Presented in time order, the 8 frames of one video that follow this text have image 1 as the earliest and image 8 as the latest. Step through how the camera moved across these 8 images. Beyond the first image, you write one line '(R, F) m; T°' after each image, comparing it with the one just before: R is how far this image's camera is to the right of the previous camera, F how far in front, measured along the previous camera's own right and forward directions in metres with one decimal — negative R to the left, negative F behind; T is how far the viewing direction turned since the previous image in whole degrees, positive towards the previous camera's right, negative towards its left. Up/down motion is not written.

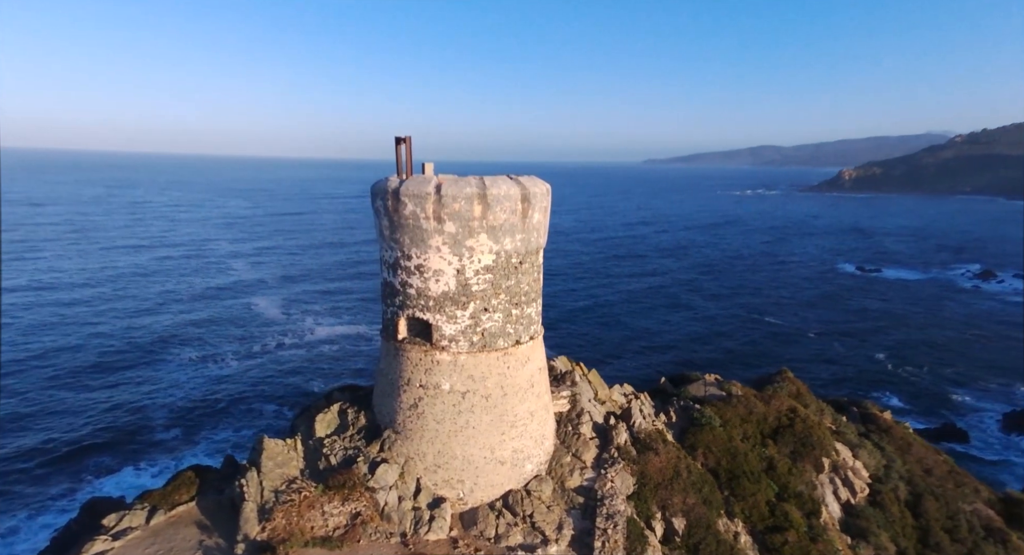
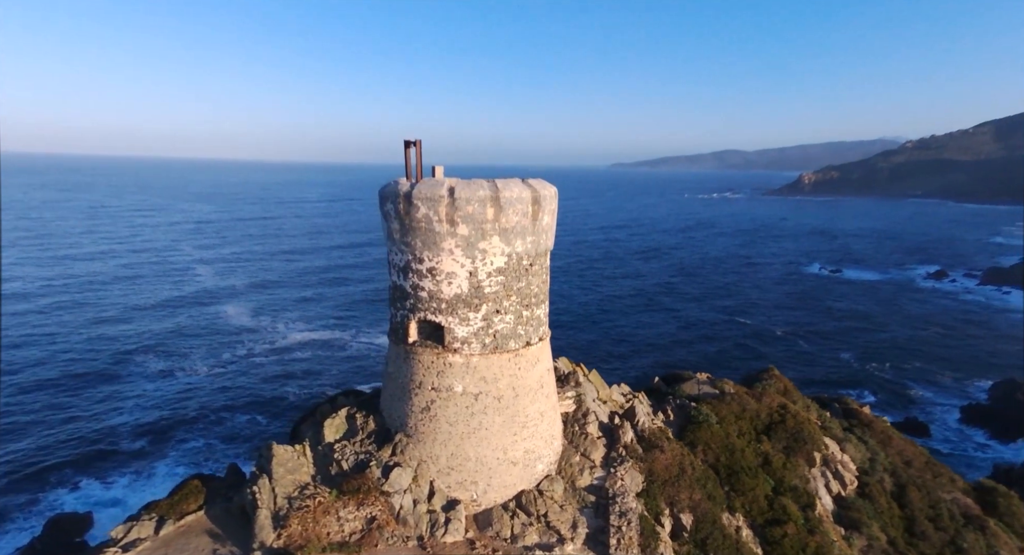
(-0.6, -0.1) m; +3°
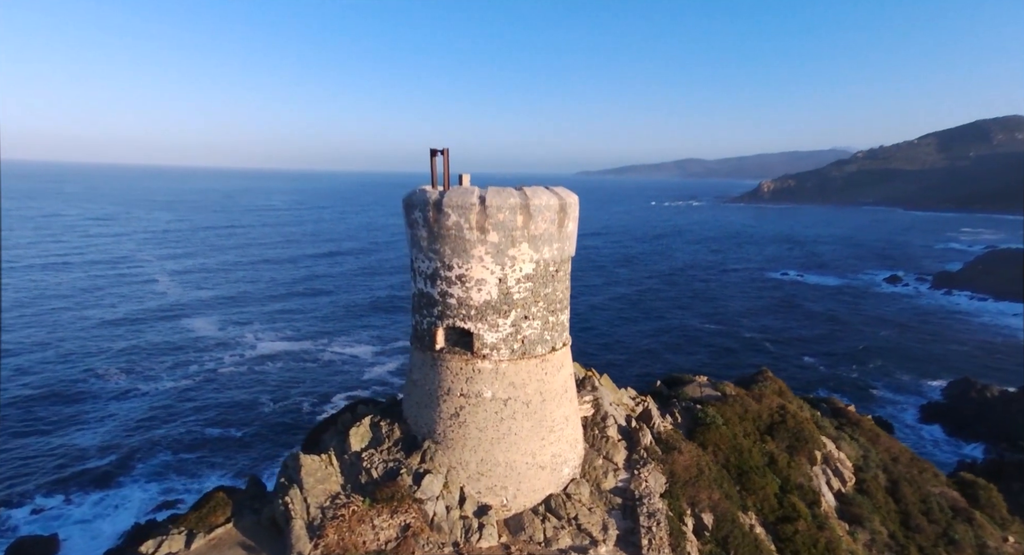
(-0.9, -0.1) m; +3°
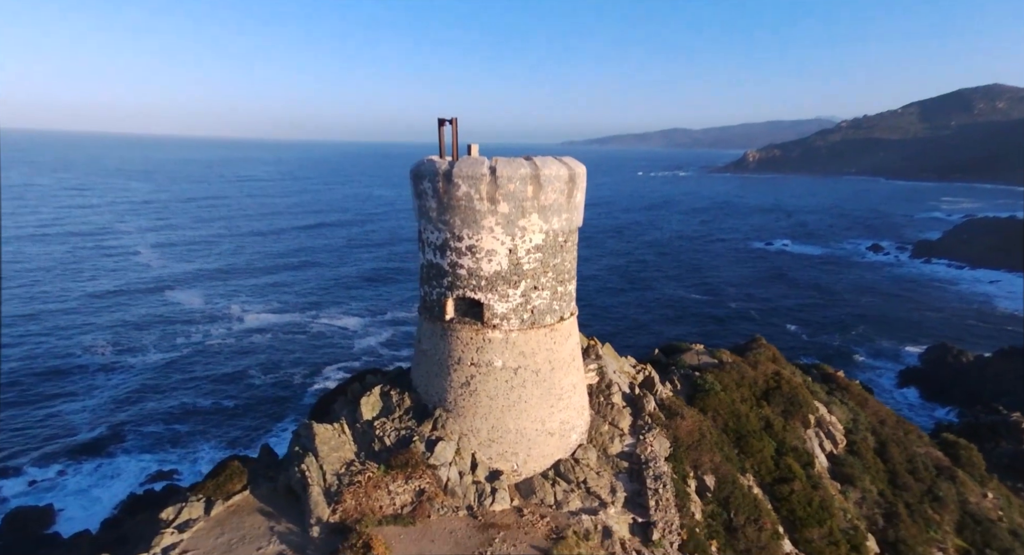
(-0.3, 0.0) m; +1°
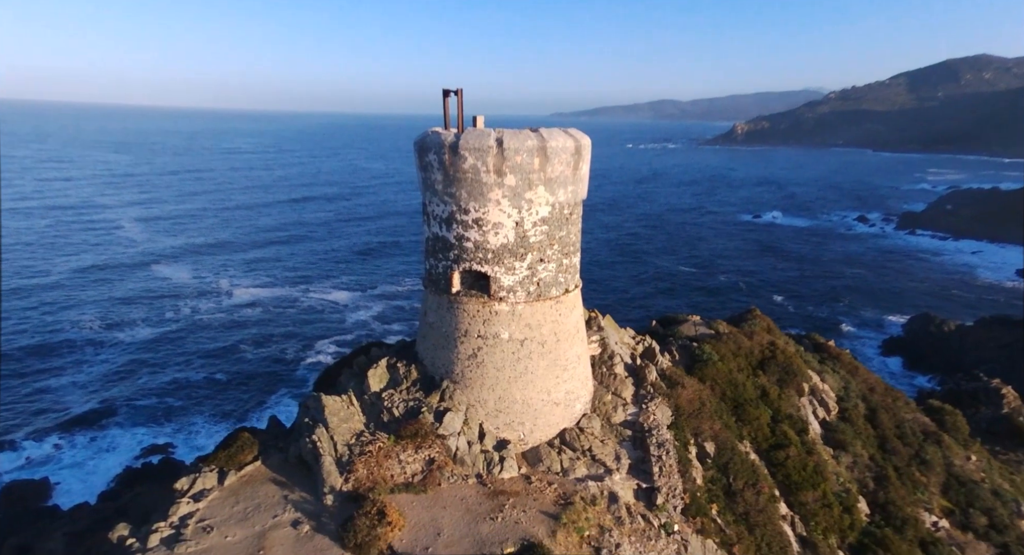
(-0.3, 0.0) m; +1°
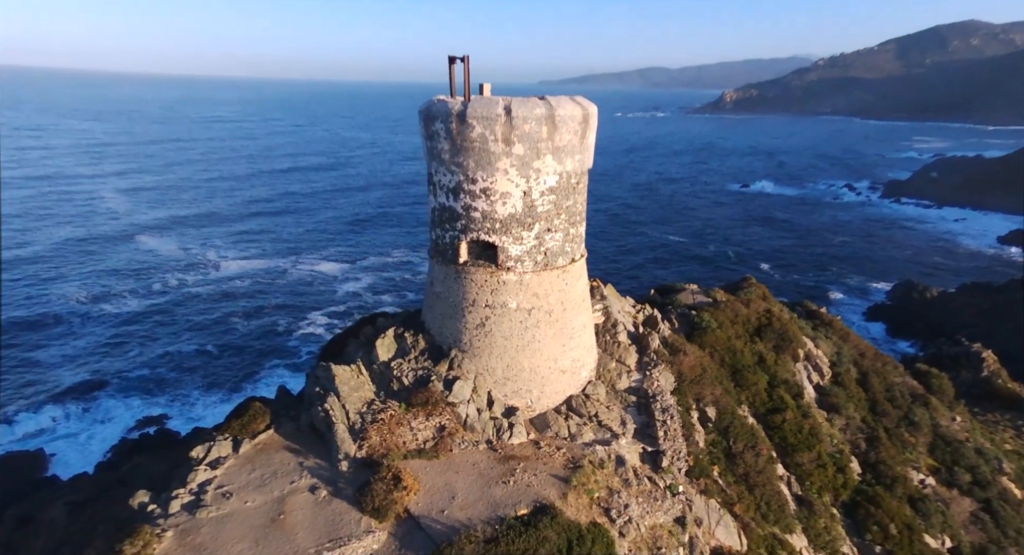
(-0.3, 0.0) m; +1°
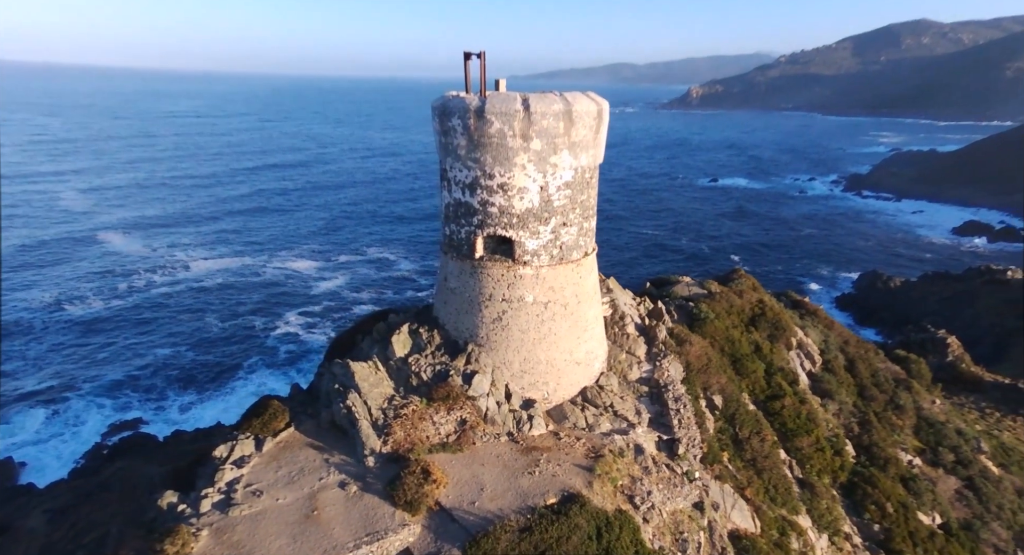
(-0.7, -0.1) m; +3°
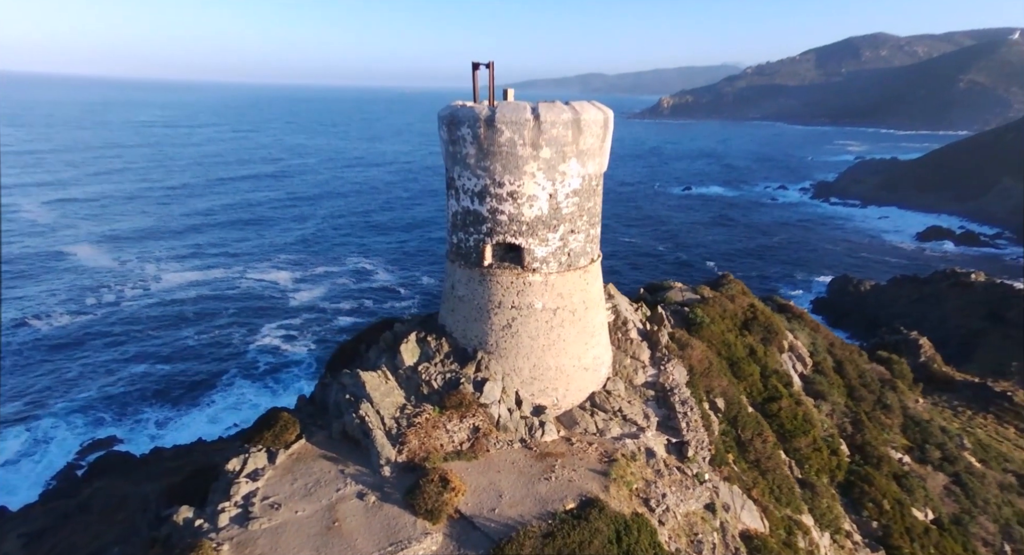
(-0.5, -0.1) m; +2°
